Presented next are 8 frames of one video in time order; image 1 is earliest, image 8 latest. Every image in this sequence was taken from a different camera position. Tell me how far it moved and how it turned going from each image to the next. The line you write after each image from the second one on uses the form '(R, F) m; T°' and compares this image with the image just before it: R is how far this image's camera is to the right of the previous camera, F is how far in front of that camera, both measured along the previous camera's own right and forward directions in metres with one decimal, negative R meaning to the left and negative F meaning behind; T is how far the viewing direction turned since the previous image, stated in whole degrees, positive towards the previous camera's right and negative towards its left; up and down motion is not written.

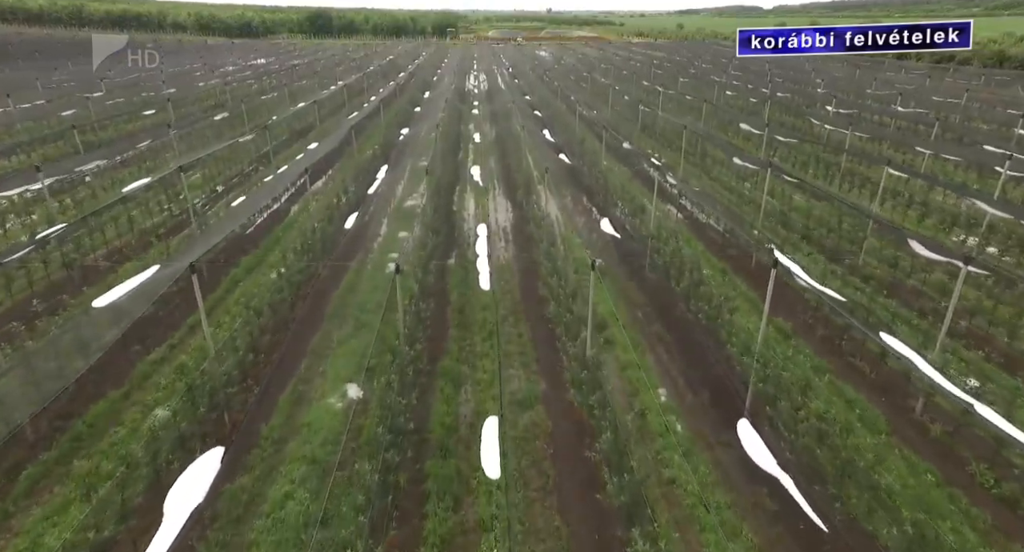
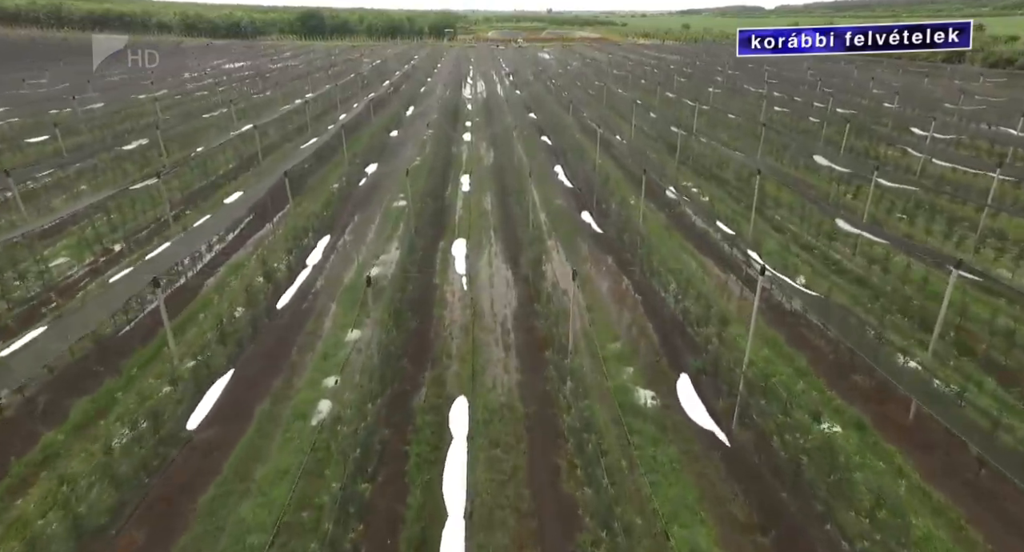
(0.0, +4.8) m; 0°
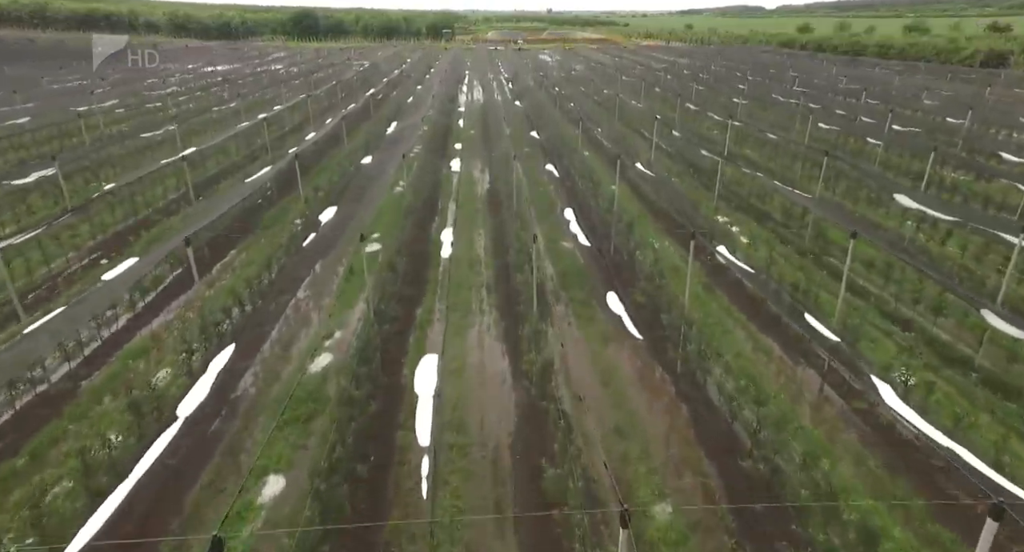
(0.0, +3.4) m; 0°
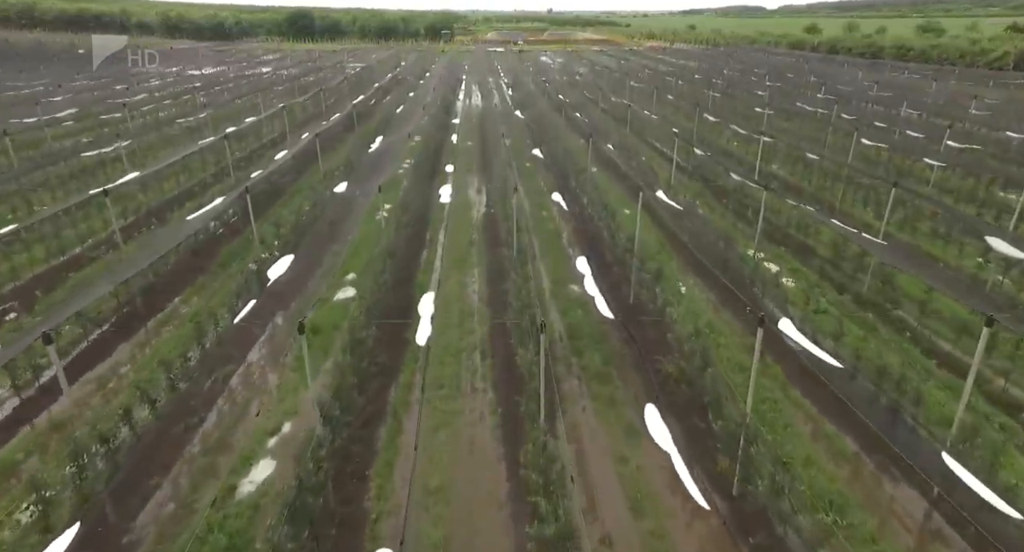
(0.0, +2.4) m; 0°
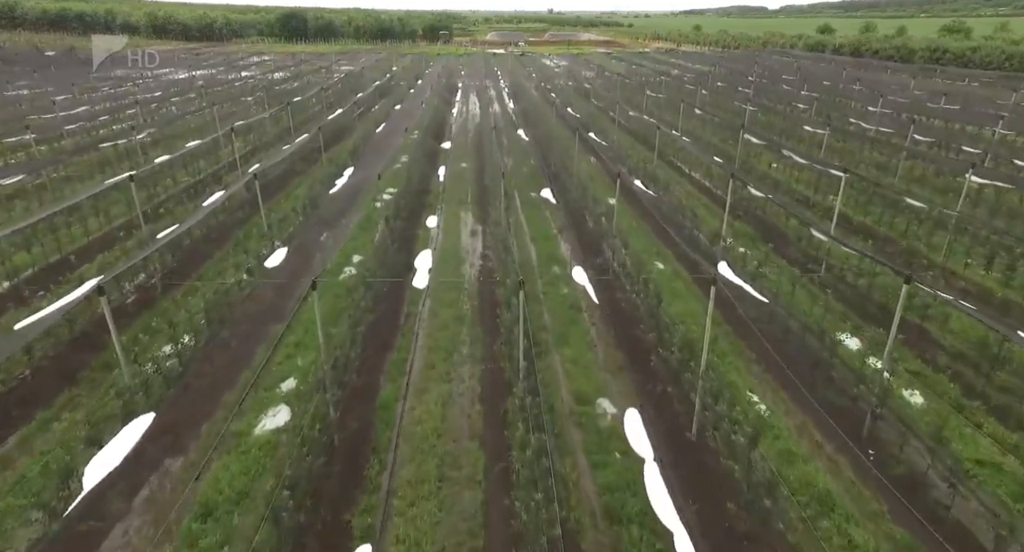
(-0.1, +3.9) m; 0°
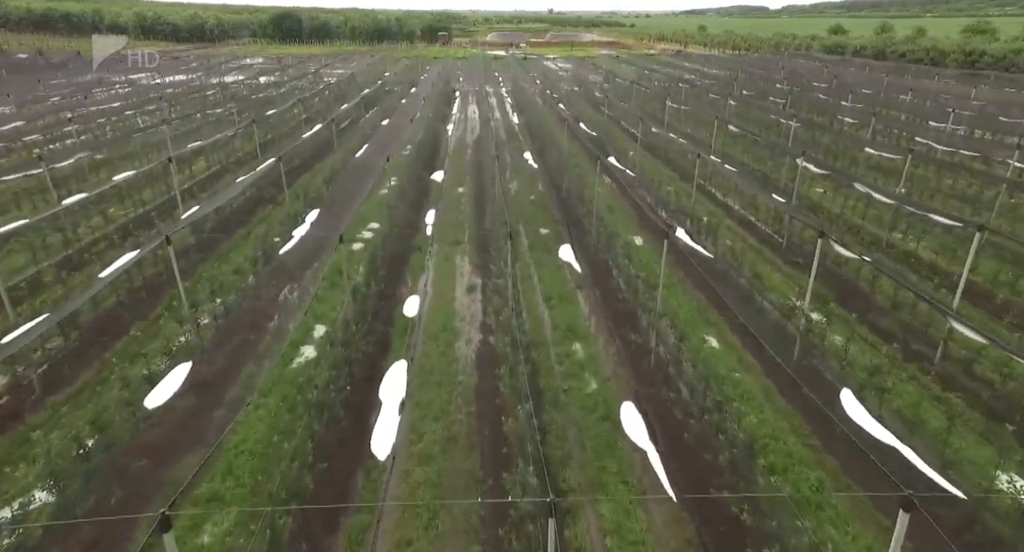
(-0.1, +3.3) m; 0°
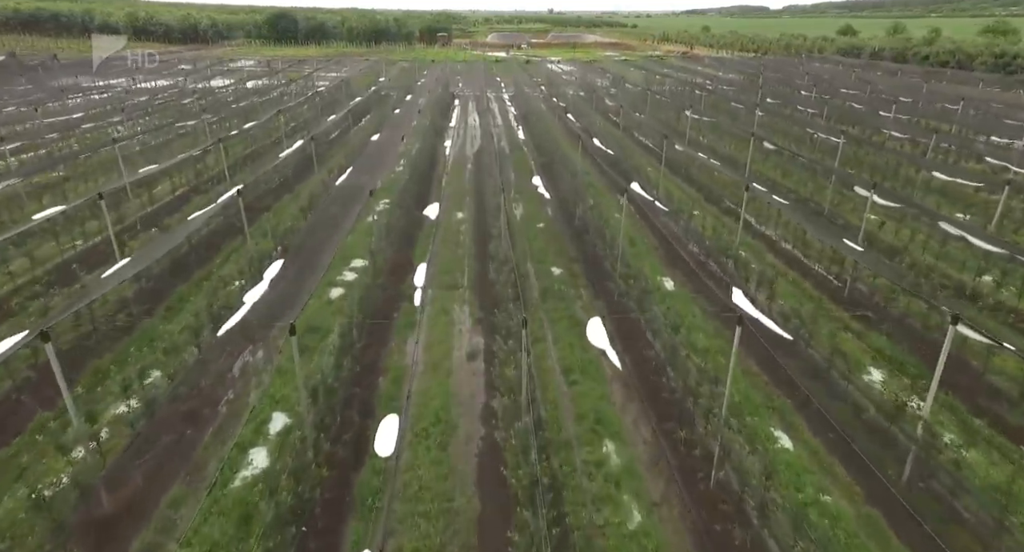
(-0.2, +2.5) m; 0°
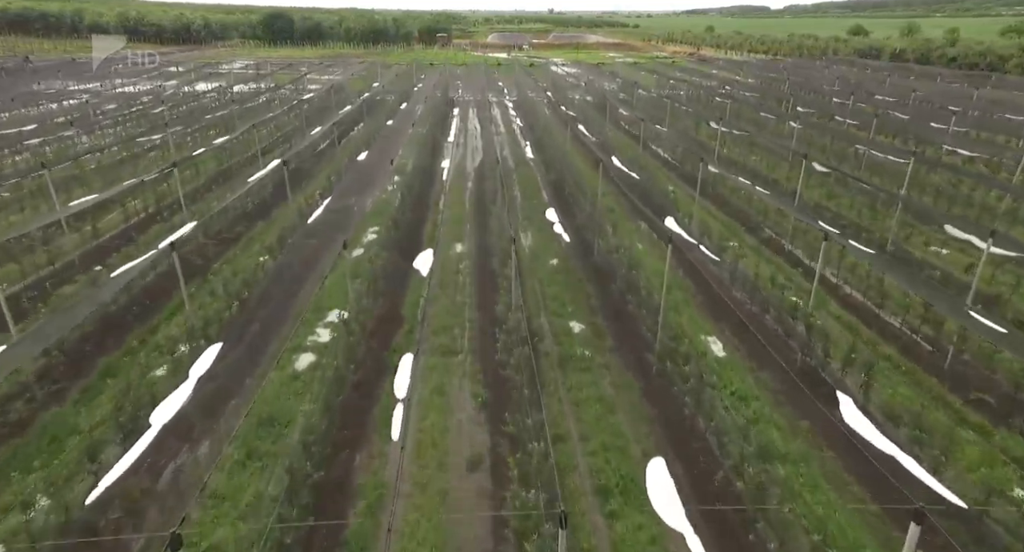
(-0.2, +2.6) m; 0°
